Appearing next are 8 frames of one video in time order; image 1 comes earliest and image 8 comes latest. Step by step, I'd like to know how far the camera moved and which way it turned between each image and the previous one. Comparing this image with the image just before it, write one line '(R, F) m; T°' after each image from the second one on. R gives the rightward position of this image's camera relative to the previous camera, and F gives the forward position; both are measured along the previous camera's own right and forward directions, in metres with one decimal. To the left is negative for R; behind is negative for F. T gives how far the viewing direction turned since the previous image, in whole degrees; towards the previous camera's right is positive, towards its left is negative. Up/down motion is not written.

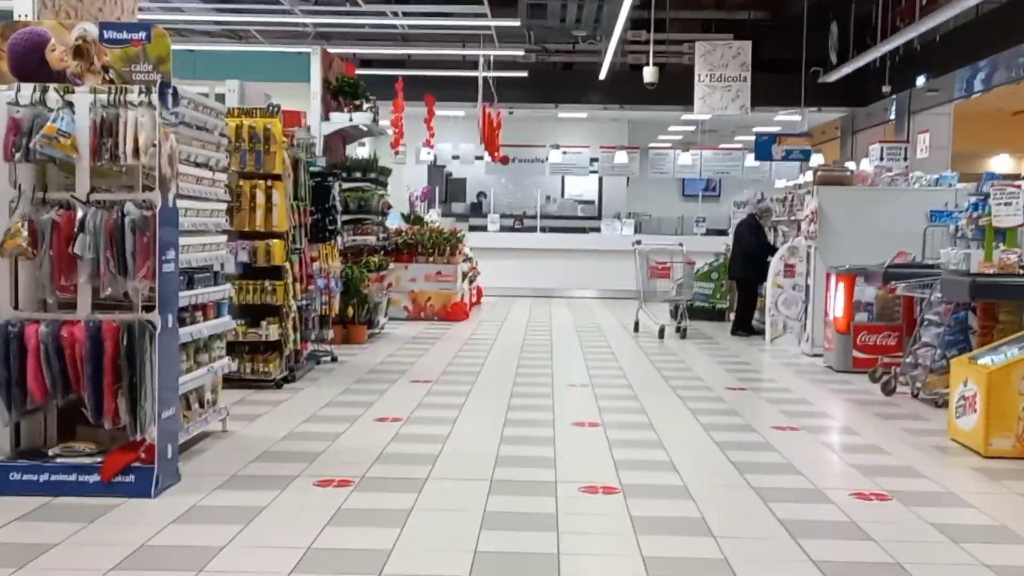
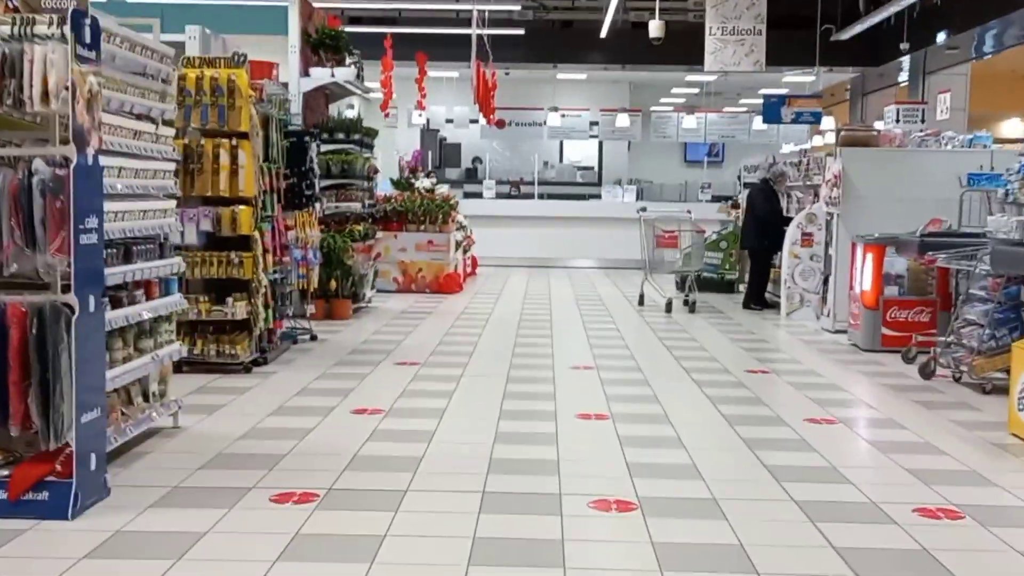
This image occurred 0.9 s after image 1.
(0.0, +0.7) m; 0°
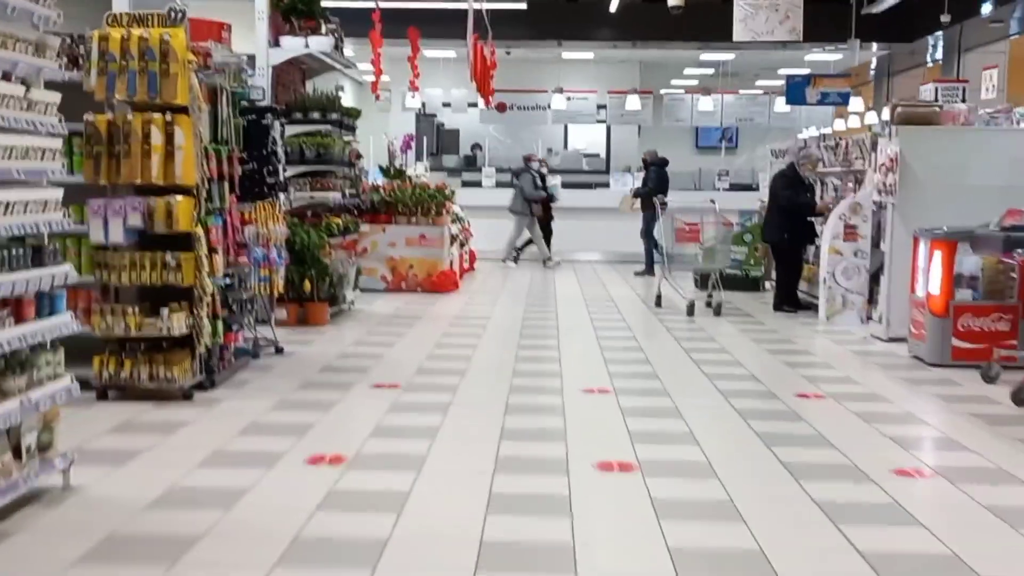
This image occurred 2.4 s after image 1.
(0.0, +1.1) m; 0°
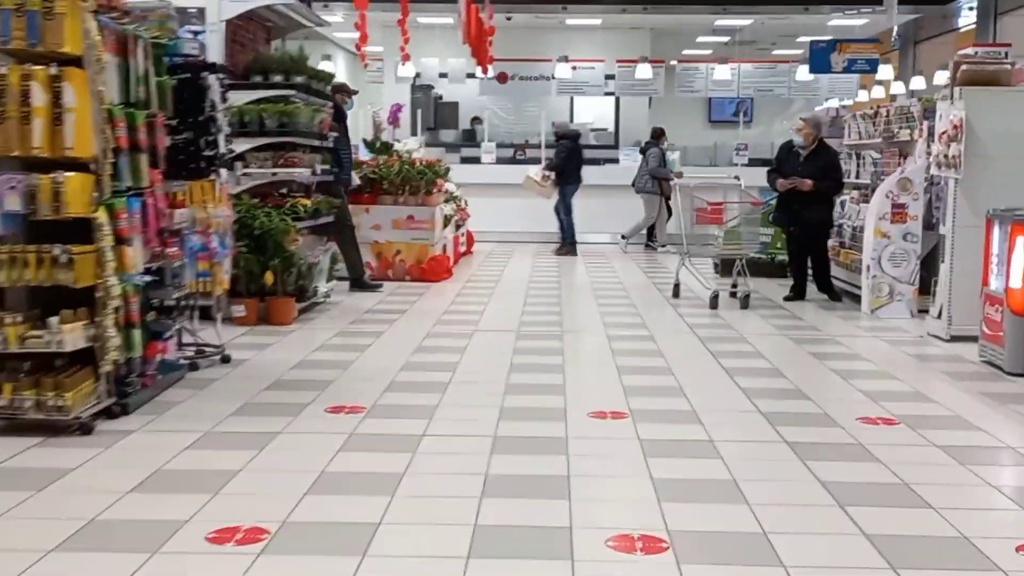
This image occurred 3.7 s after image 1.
(+0.1, +1.1) m; 0°
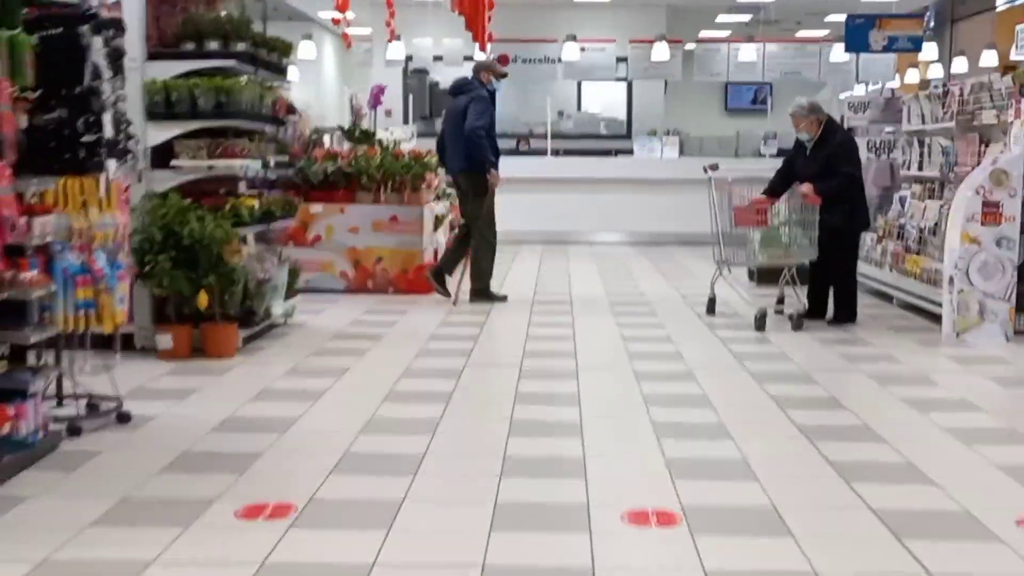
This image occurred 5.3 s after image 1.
(0.0, +1.4) m; 0°
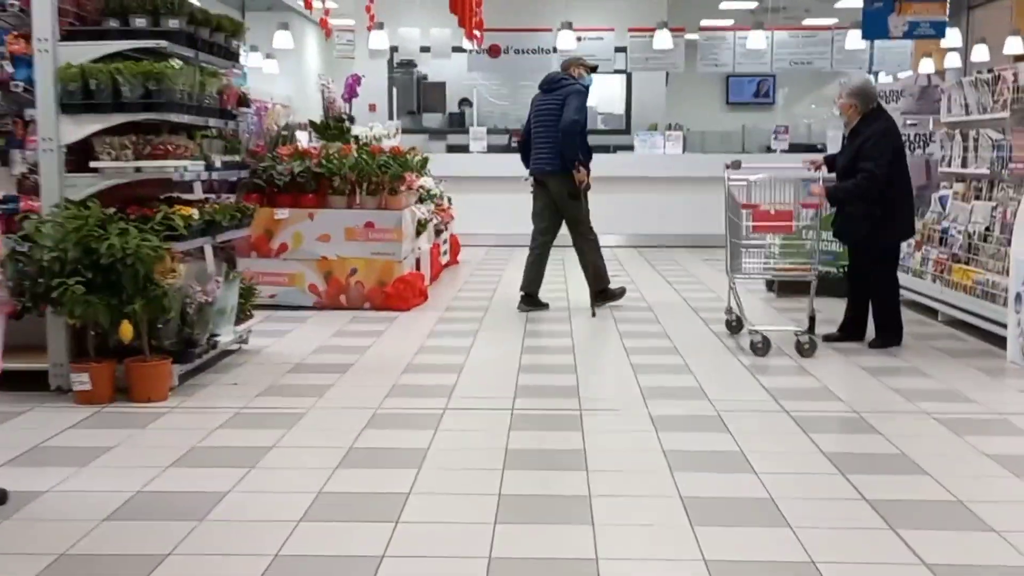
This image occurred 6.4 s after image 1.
(0.0, +0.9) m; 0°
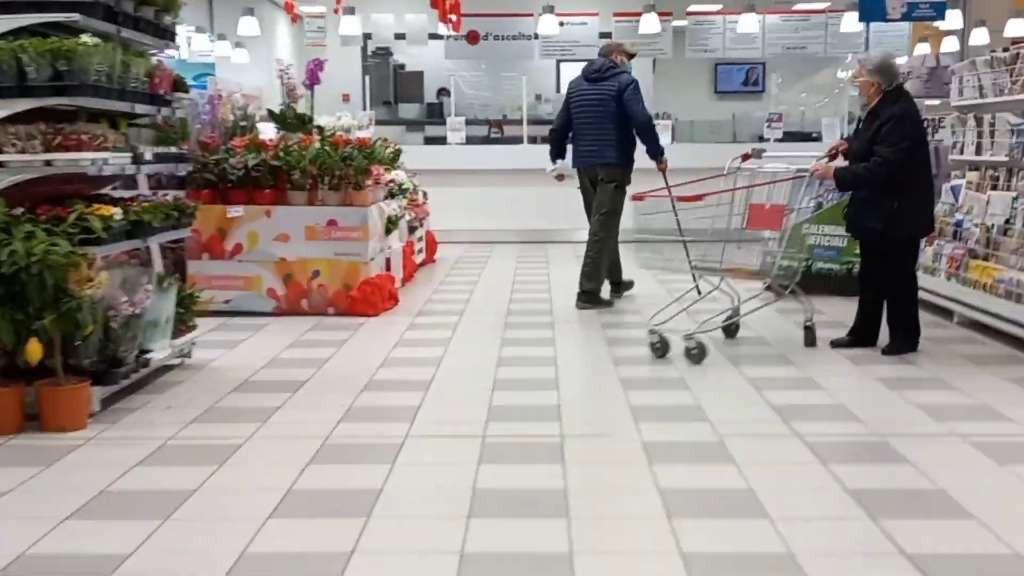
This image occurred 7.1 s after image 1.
(+0.1, +0.6) m; +1°
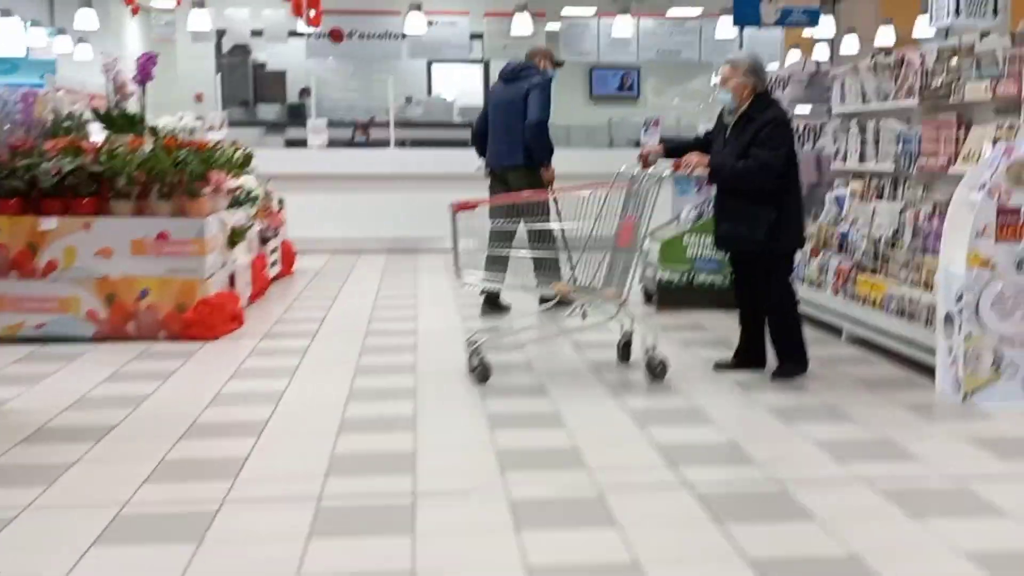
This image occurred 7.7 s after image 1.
(+0.1, +0.6) m; +7°
